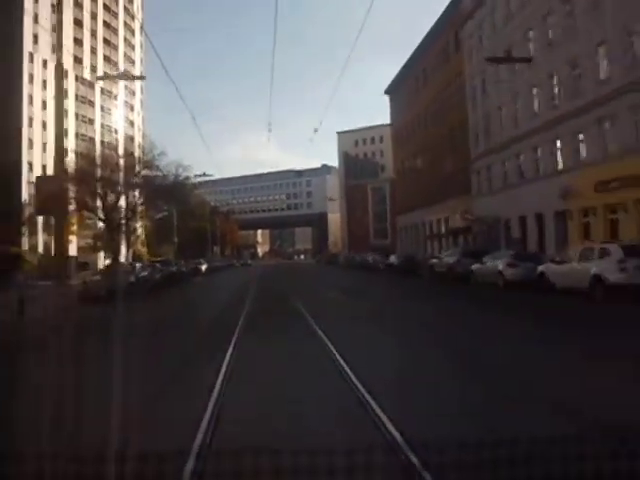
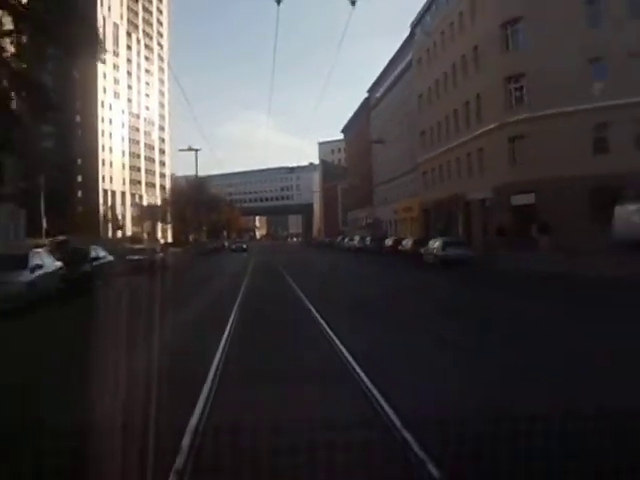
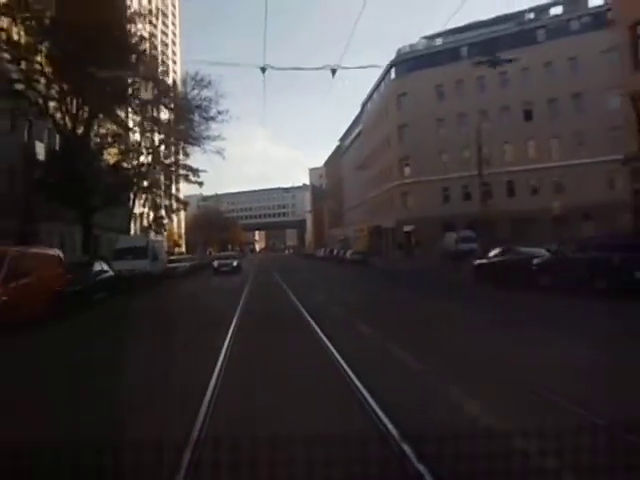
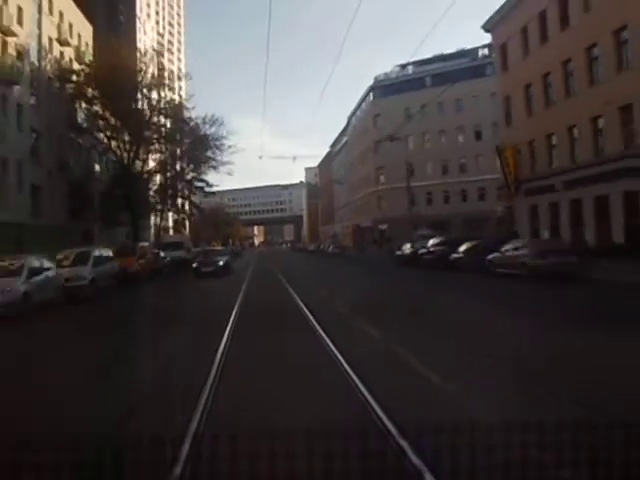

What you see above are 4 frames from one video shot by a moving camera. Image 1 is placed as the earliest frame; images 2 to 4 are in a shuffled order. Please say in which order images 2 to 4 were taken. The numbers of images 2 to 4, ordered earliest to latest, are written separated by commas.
2, 3, 4
